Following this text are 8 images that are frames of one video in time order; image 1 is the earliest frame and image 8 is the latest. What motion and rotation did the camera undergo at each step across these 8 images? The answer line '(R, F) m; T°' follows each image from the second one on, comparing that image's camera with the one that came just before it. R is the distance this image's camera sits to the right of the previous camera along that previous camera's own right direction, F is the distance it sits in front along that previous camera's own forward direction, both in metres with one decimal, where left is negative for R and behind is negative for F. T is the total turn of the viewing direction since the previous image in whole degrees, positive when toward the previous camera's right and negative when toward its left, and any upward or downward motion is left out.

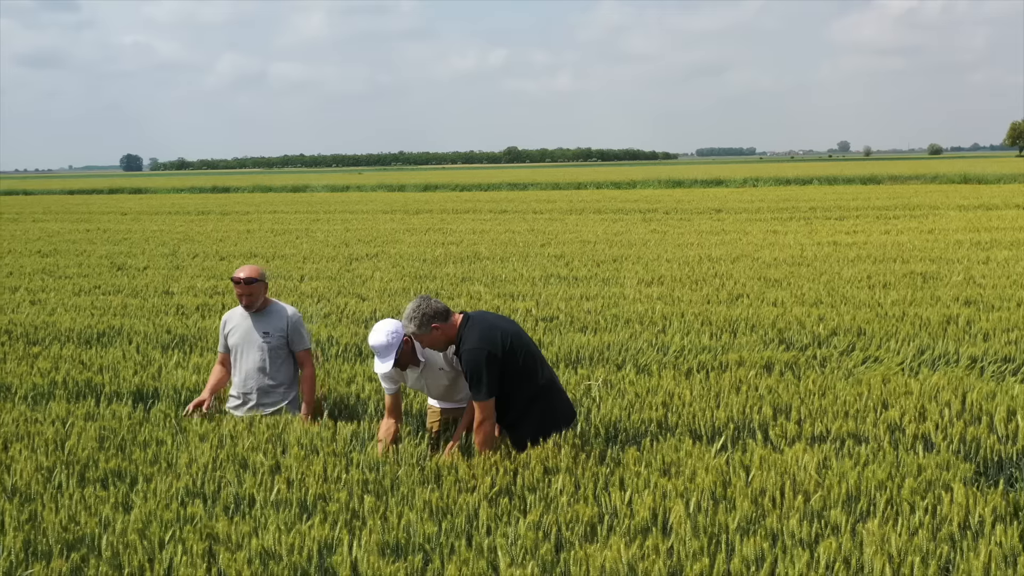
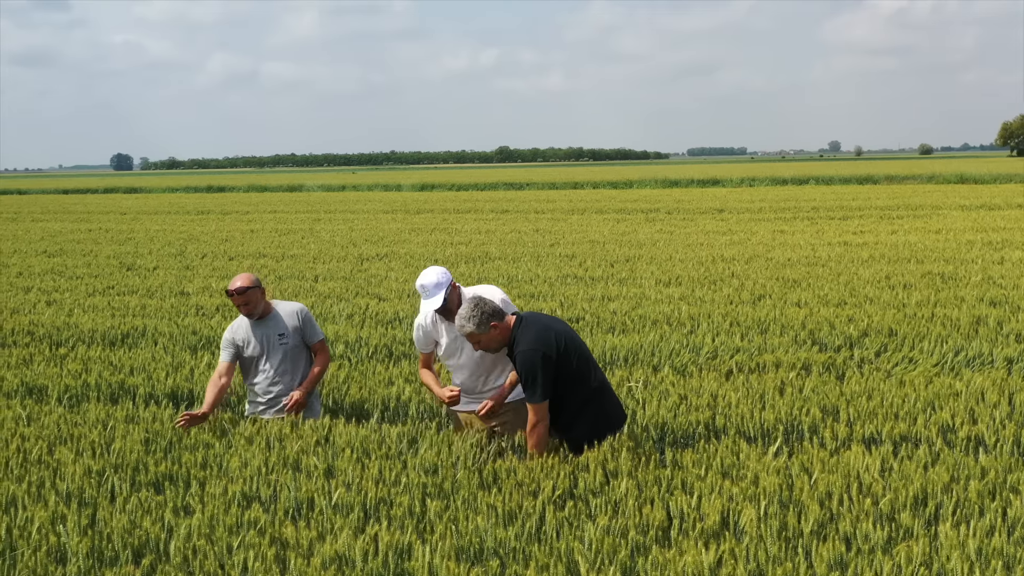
(-0.3, 0.0) m; 0°
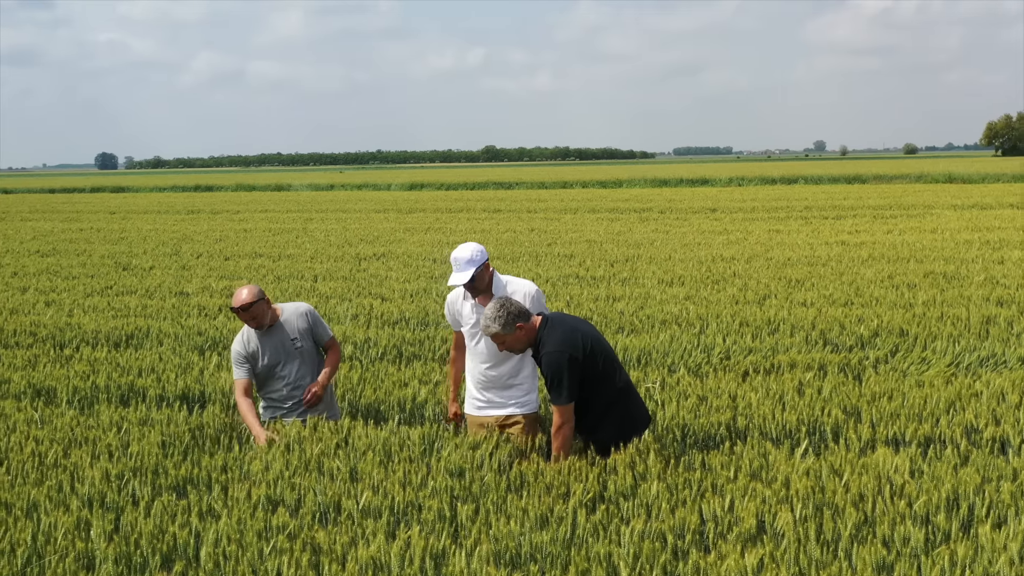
(-0.2, +0.1) m; +1°
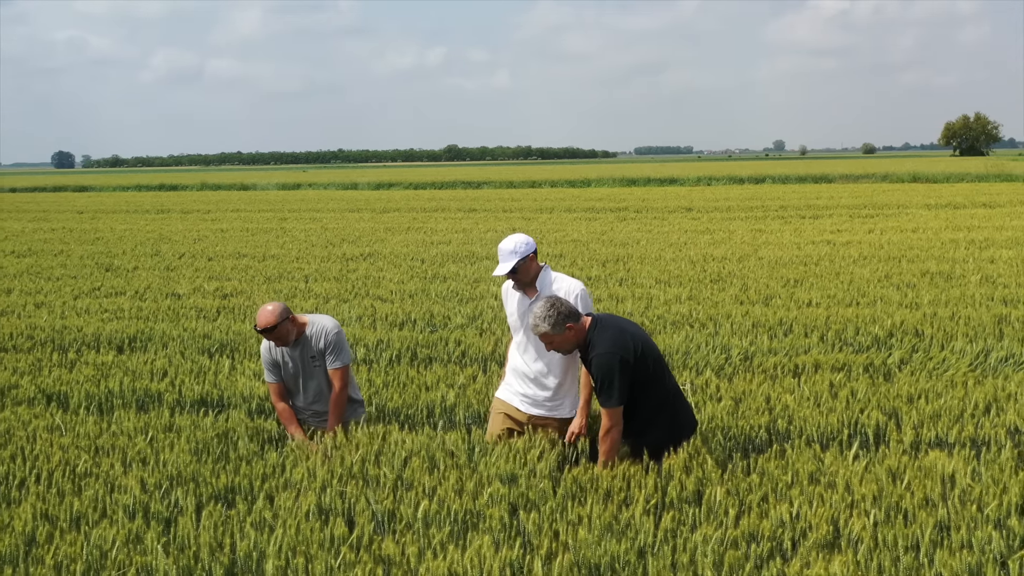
(-0.4, +0.1) m; +2°
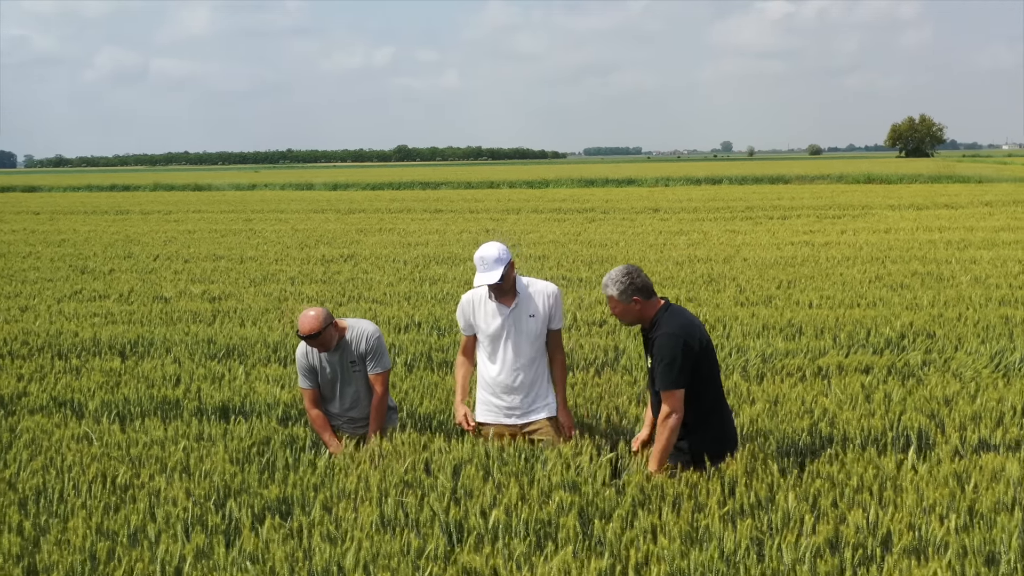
(-0.4, +0.1) m; +2°
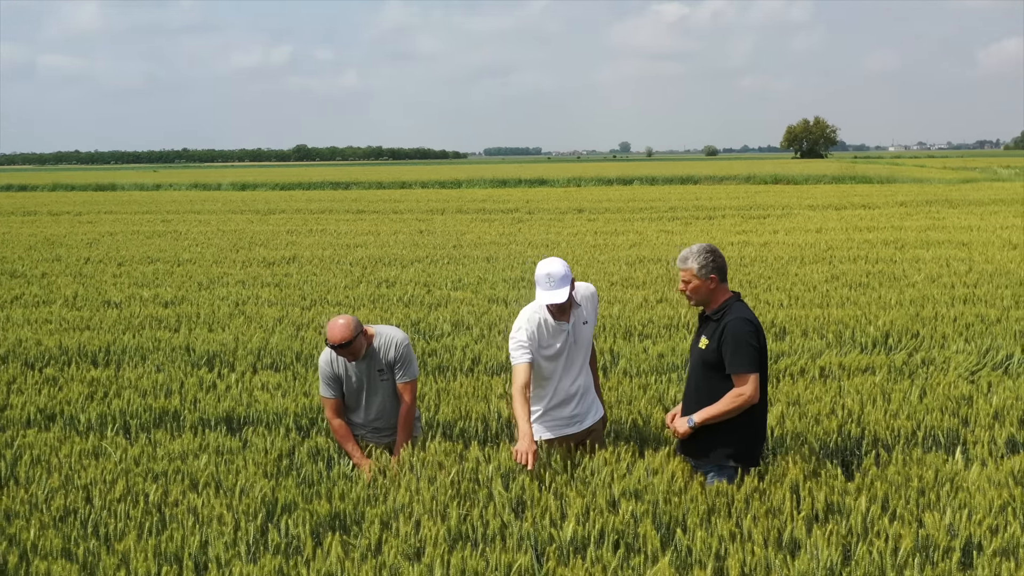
(-0.6, +0.1) m; +5°
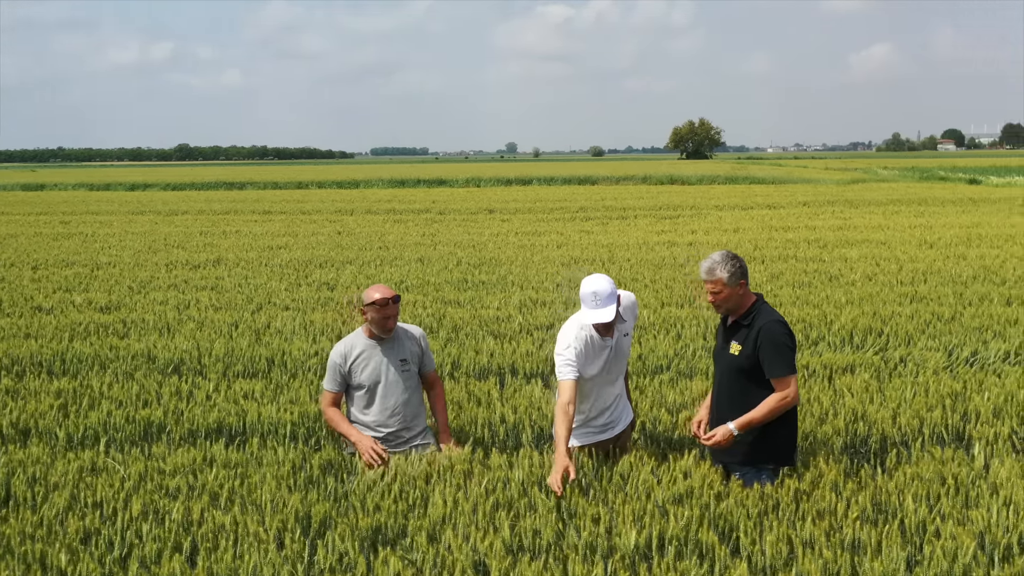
(-0.6, +0.1) m; +6°
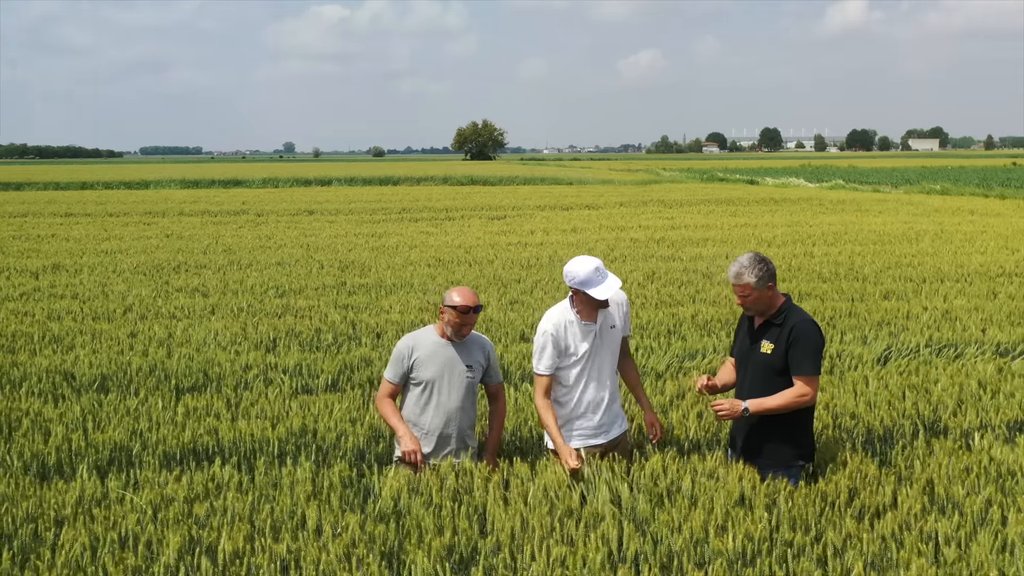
(-1.0, +0.2) m; +11°
